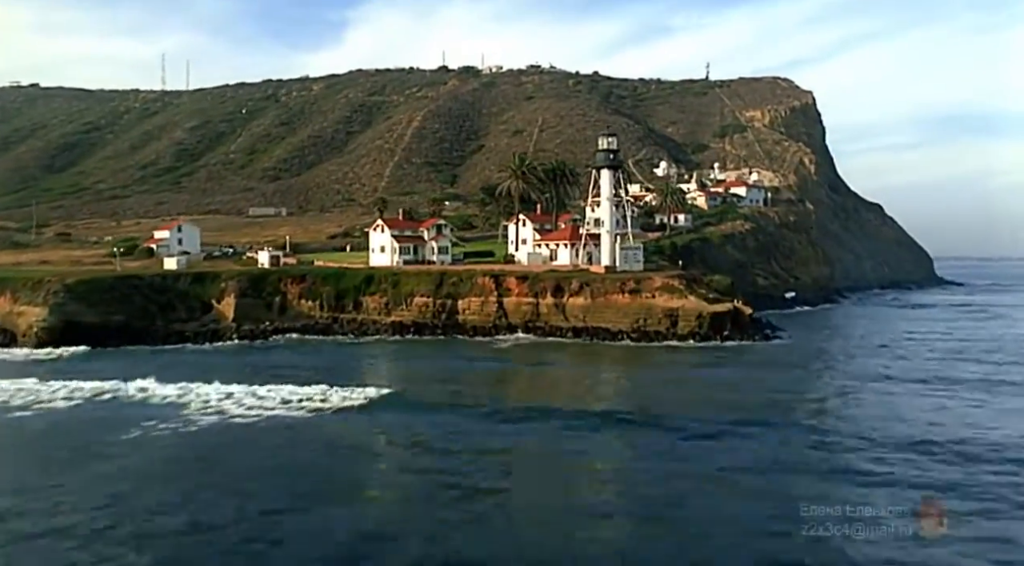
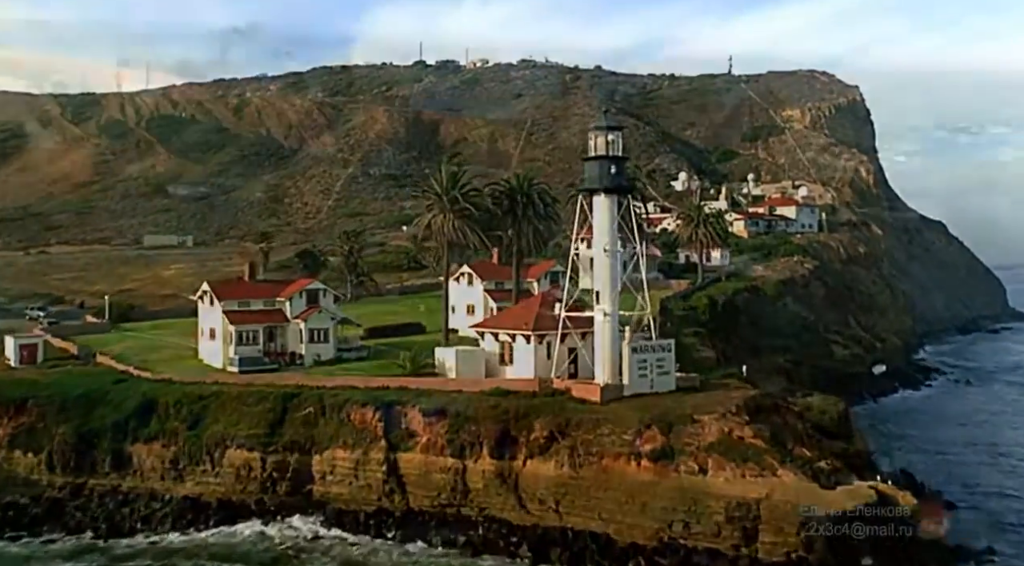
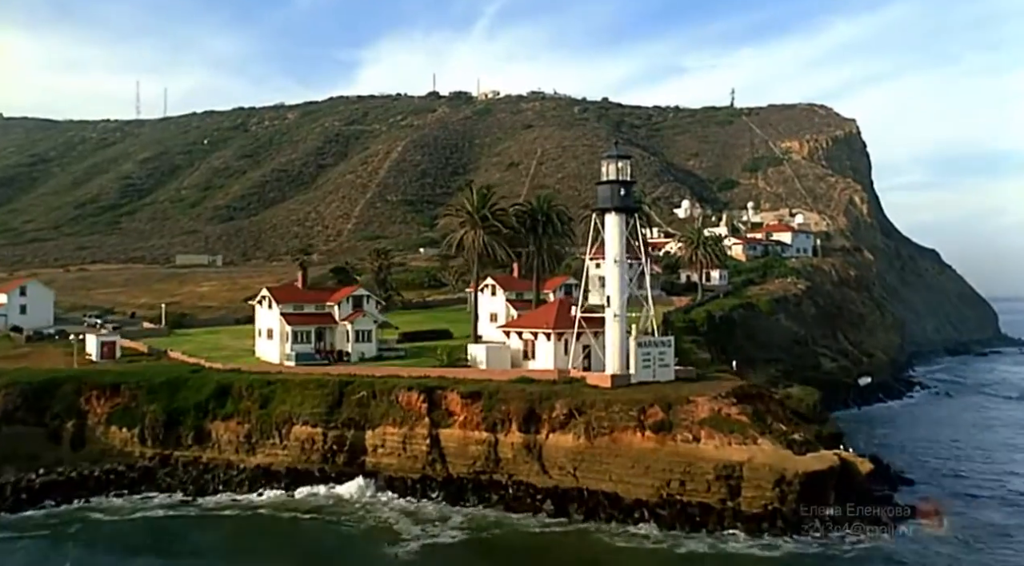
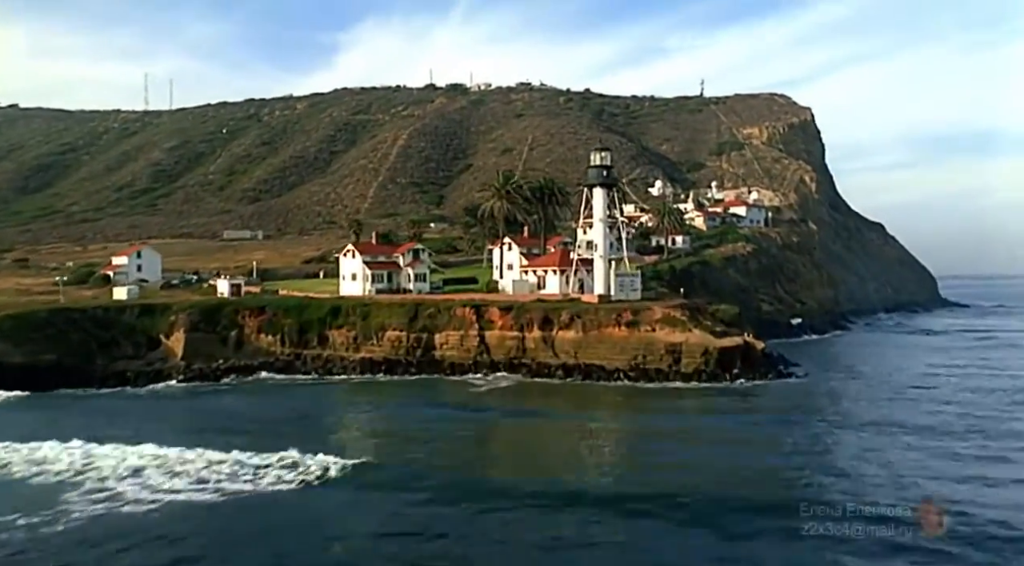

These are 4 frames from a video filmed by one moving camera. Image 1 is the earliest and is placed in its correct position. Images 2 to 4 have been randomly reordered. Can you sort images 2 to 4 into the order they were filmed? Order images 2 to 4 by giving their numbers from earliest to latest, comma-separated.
4, 3, 2
